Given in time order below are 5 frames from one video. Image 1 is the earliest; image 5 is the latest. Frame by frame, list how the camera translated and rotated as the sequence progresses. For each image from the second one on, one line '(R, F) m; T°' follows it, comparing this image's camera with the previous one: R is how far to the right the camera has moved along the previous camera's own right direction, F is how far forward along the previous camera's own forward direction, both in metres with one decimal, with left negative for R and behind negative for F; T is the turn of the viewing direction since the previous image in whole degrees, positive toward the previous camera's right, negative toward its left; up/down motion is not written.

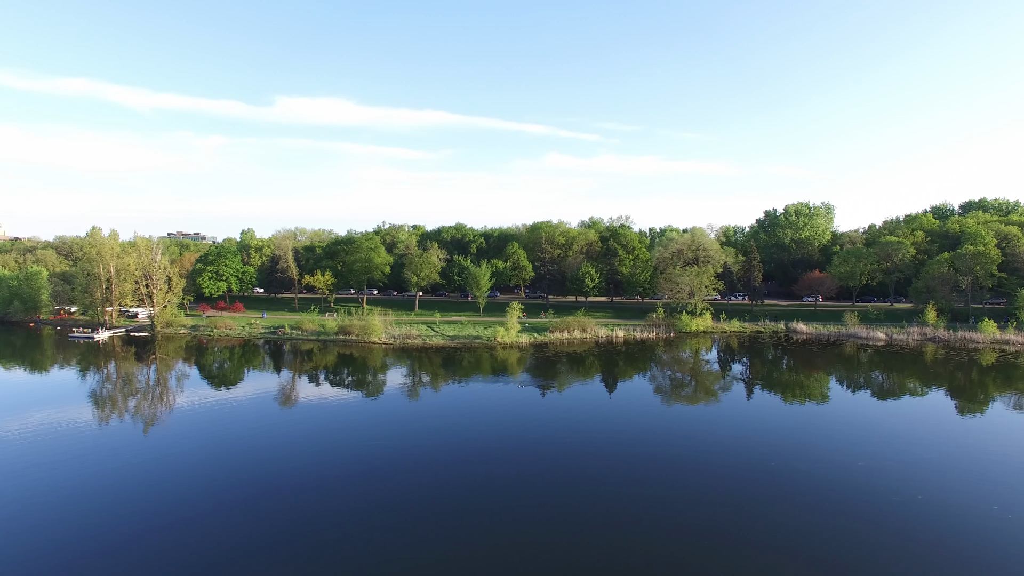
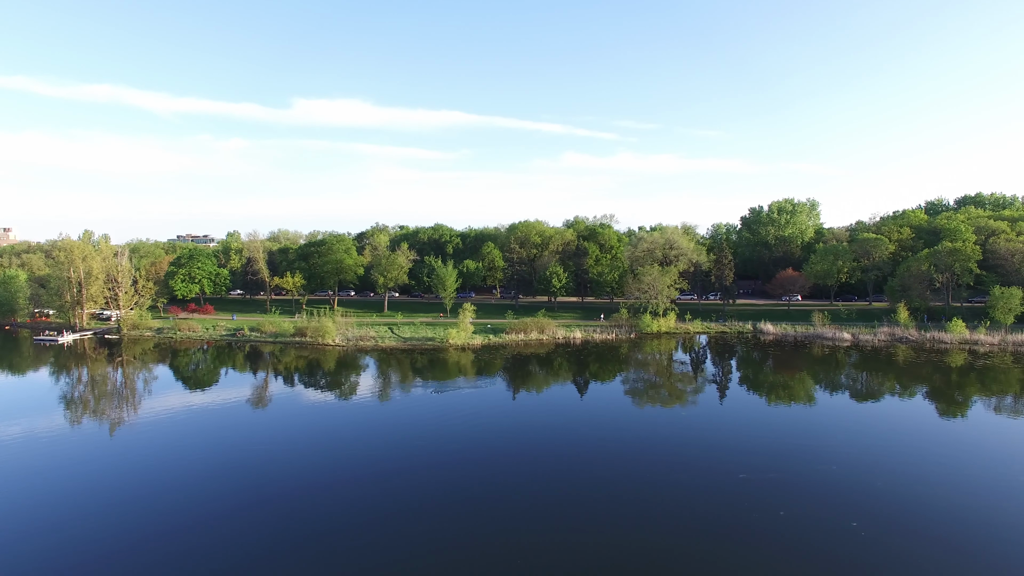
(+4.2, +0.6) m; -2°
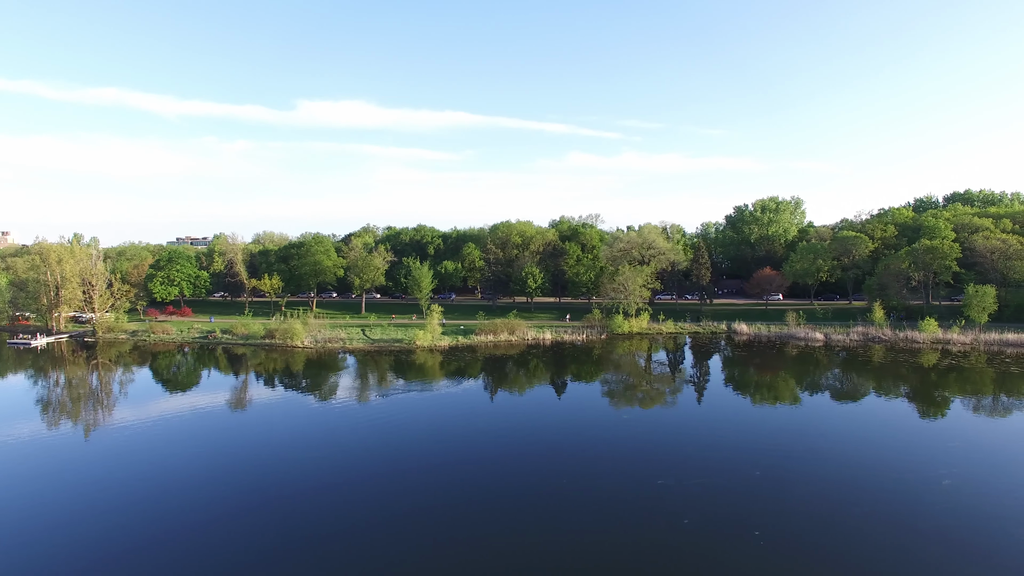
(+2.5, +0.3) m; 0°
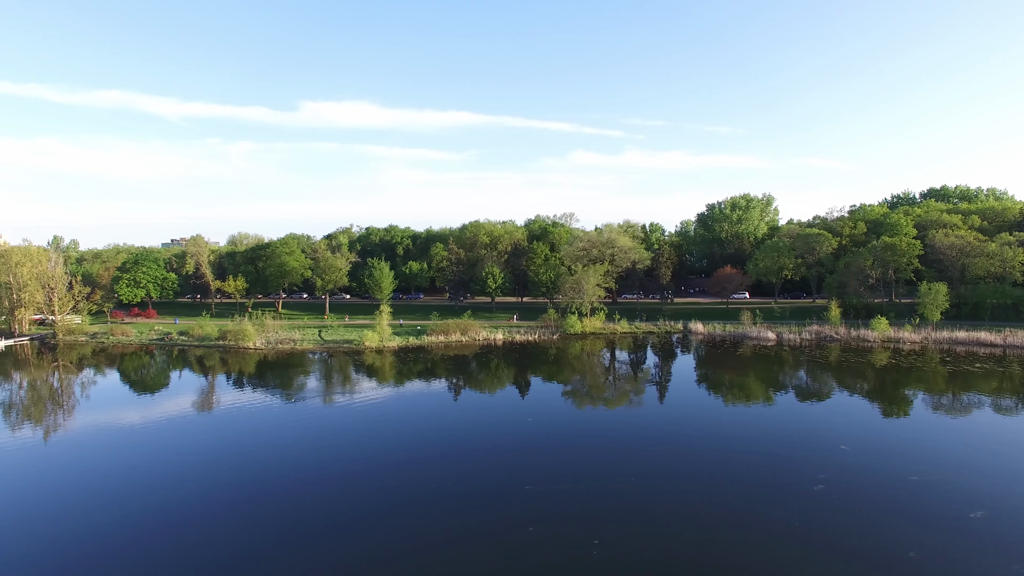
(+3.7, +0.2) m; 0°
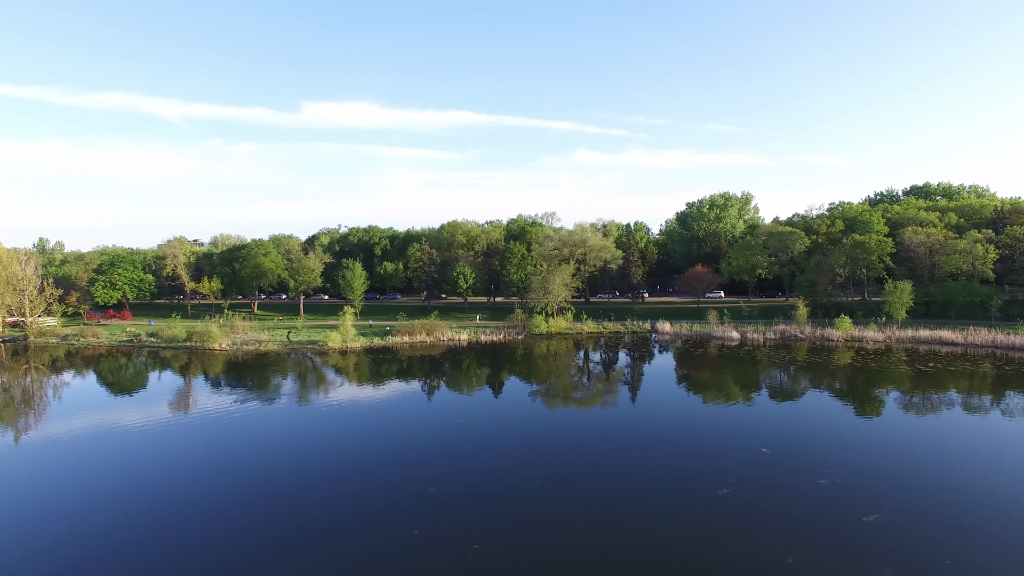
(+2.7, +0.2) m; 0°
